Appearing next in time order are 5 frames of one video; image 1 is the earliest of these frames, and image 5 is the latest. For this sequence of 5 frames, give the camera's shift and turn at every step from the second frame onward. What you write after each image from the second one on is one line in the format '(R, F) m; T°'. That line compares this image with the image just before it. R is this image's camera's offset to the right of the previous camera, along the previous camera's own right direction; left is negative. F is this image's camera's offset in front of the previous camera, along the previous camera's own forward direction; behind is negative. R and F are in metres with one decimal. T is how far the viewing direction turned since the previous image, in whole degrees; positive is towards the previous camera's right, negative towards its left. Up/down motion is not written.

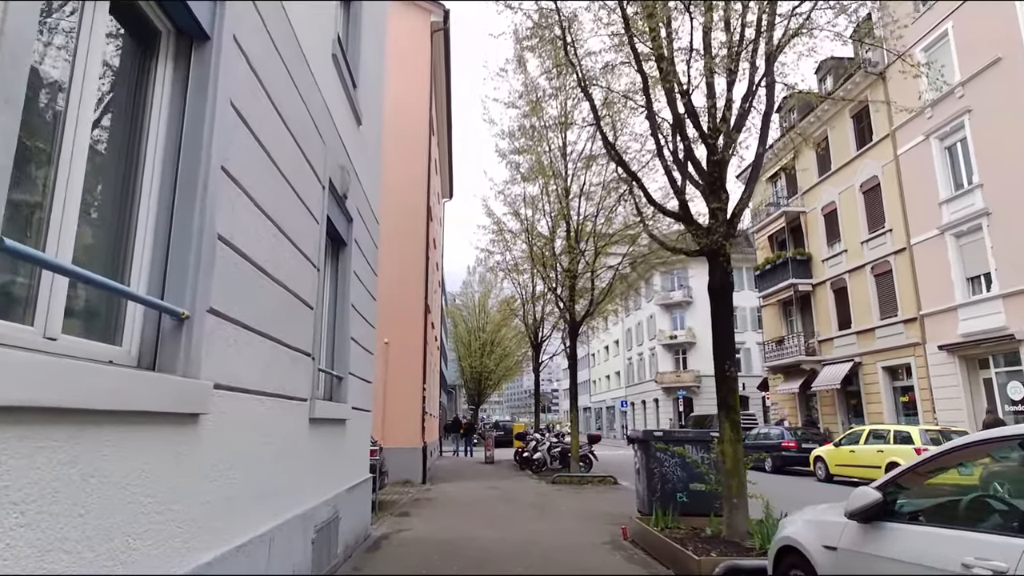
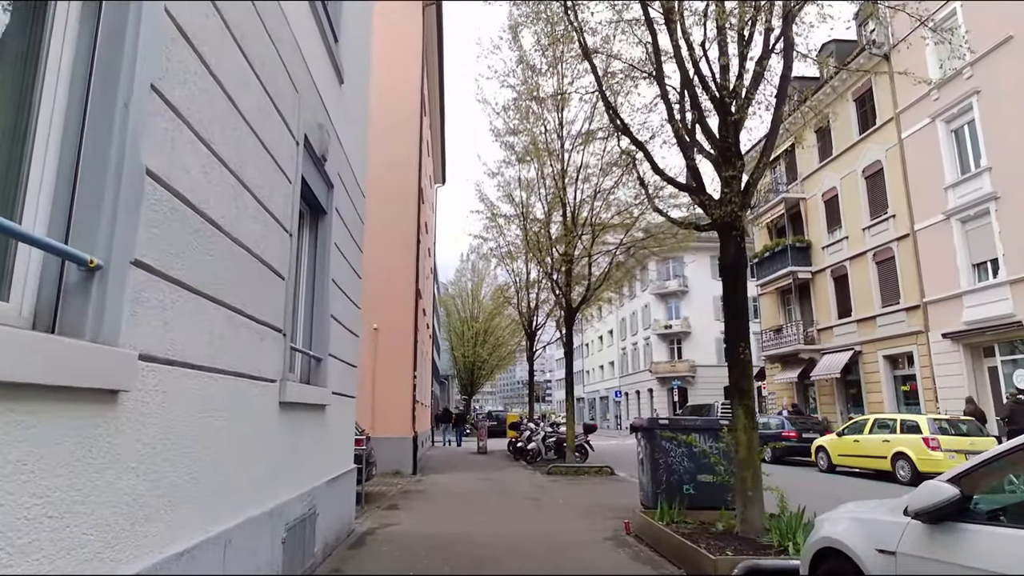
(0.0, +0.6) m; +1°
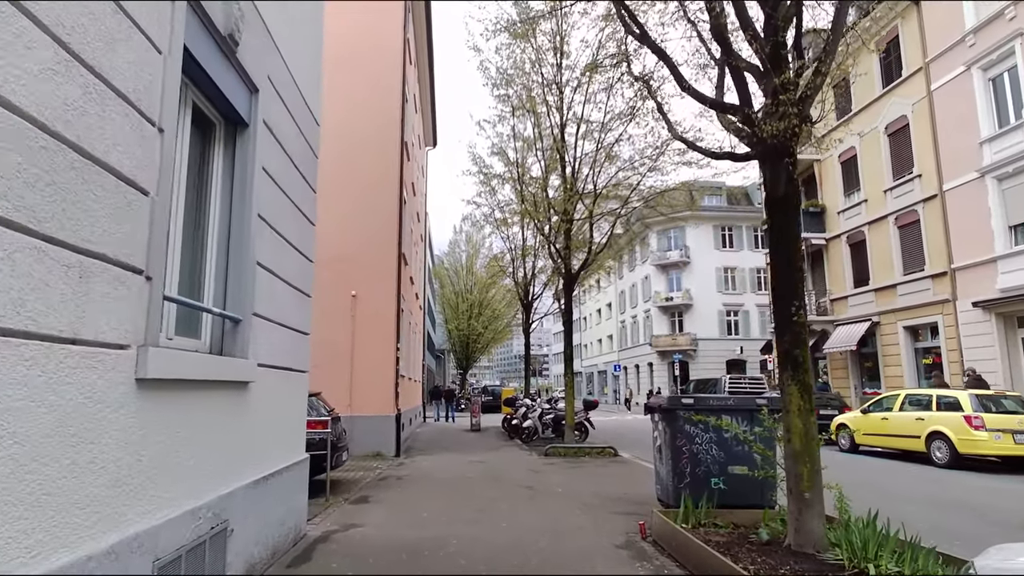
(+0.1, +1.5) m; 0°
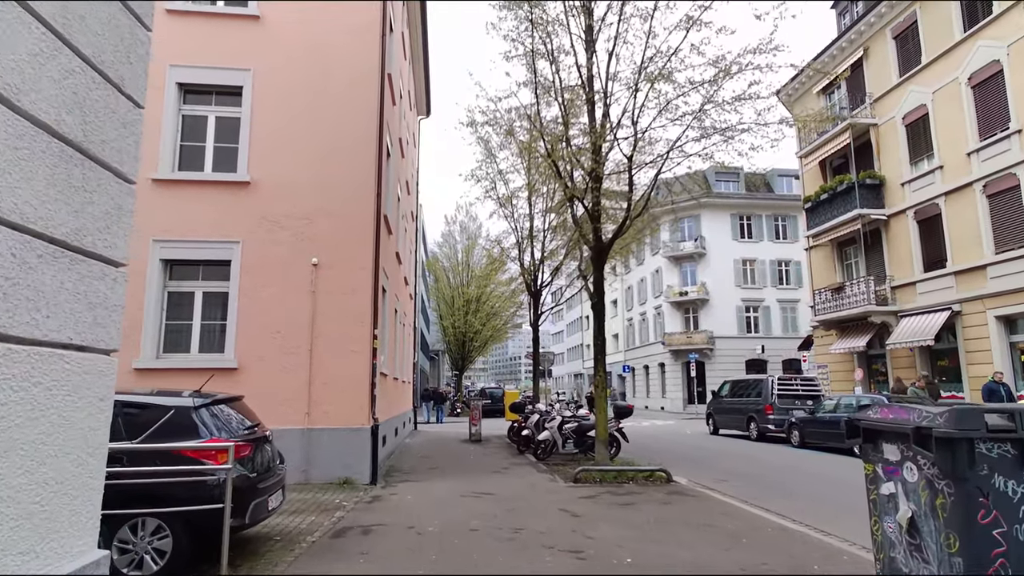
(-0.4, +3.6) m; 0°
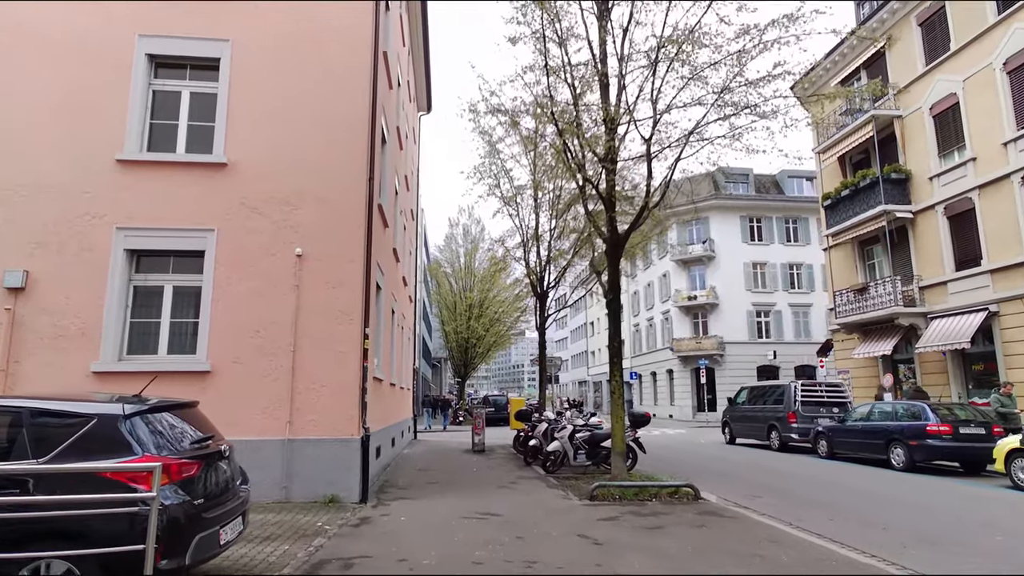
(-0.1, +1.1) m; 0°
